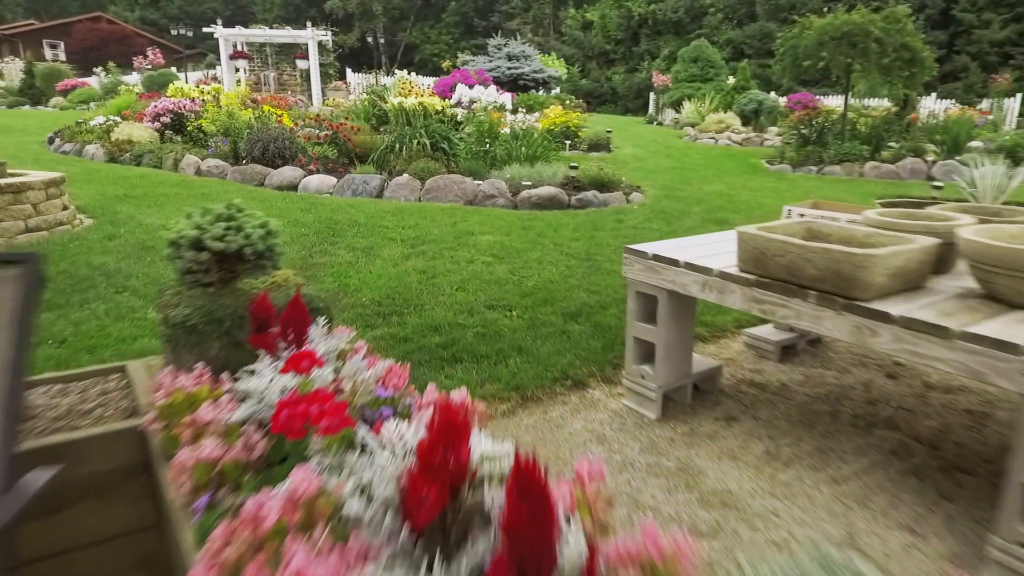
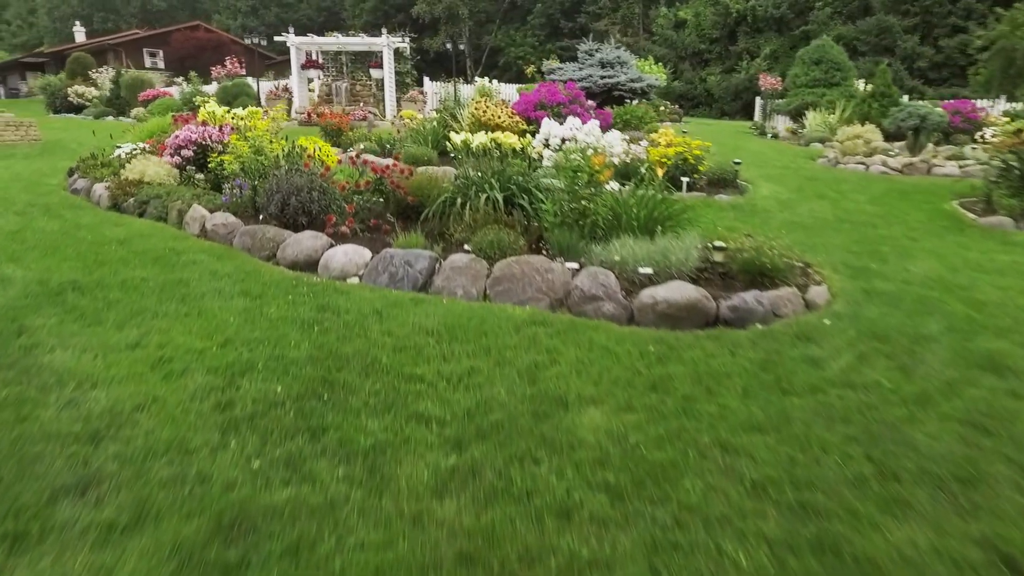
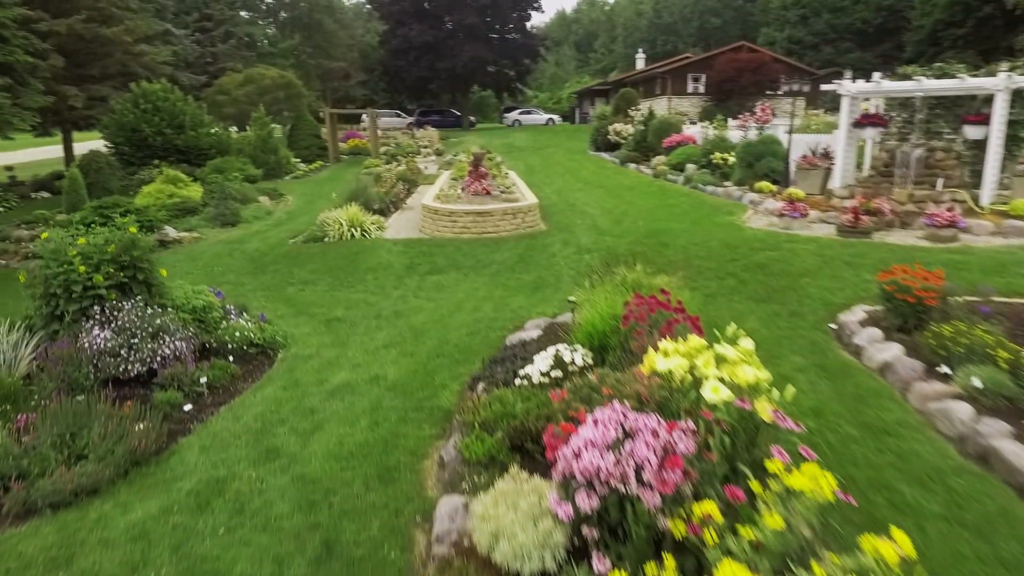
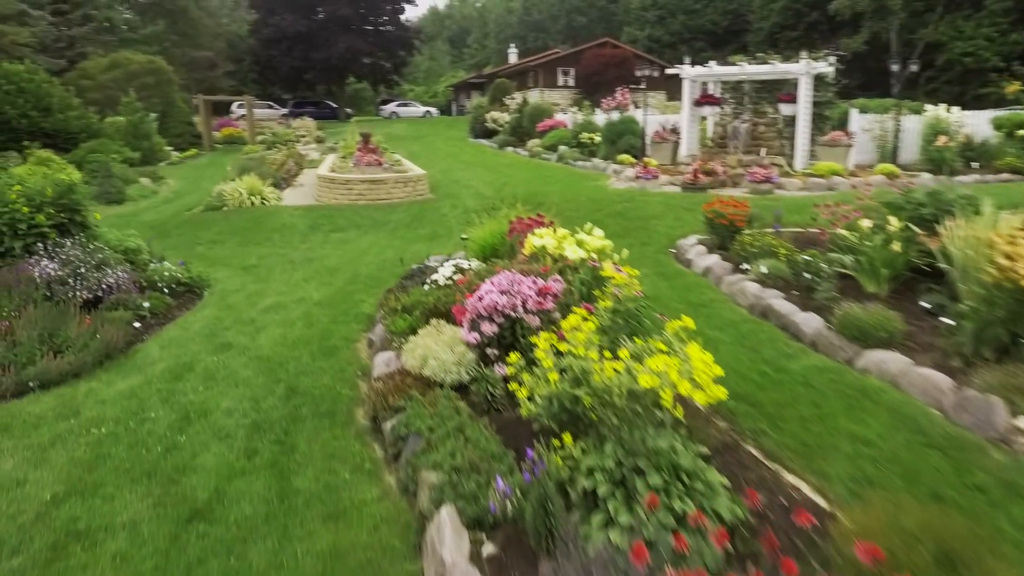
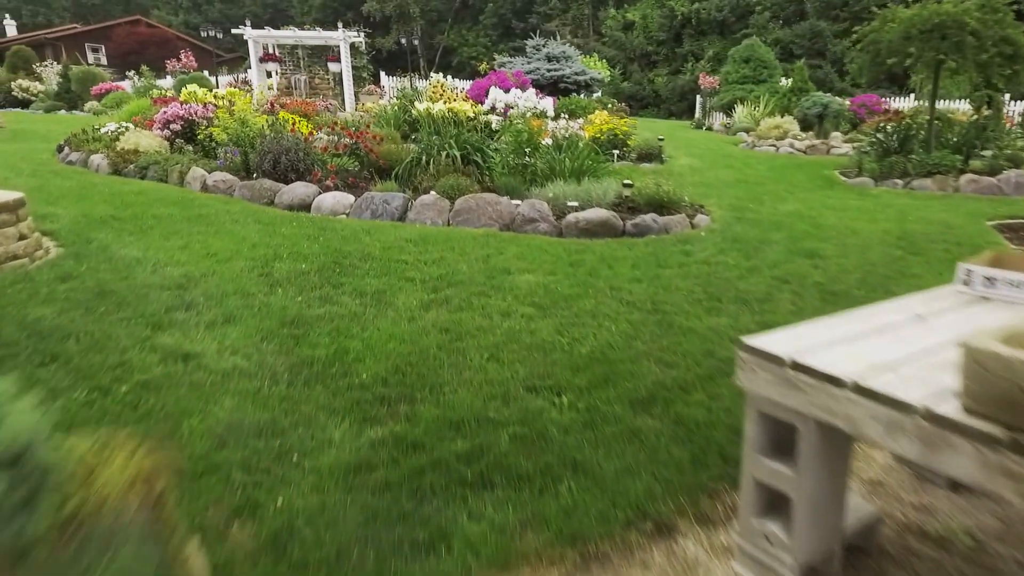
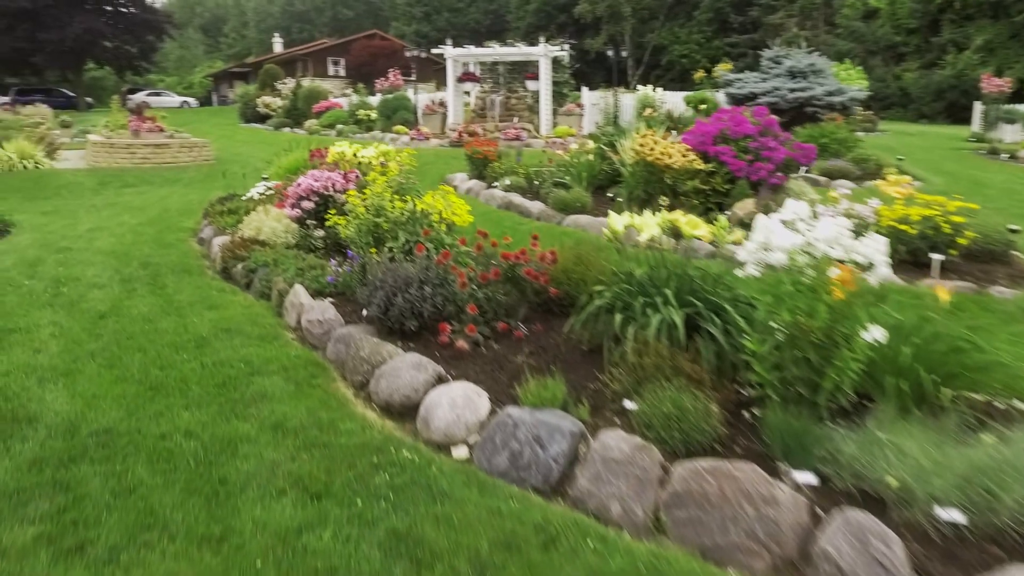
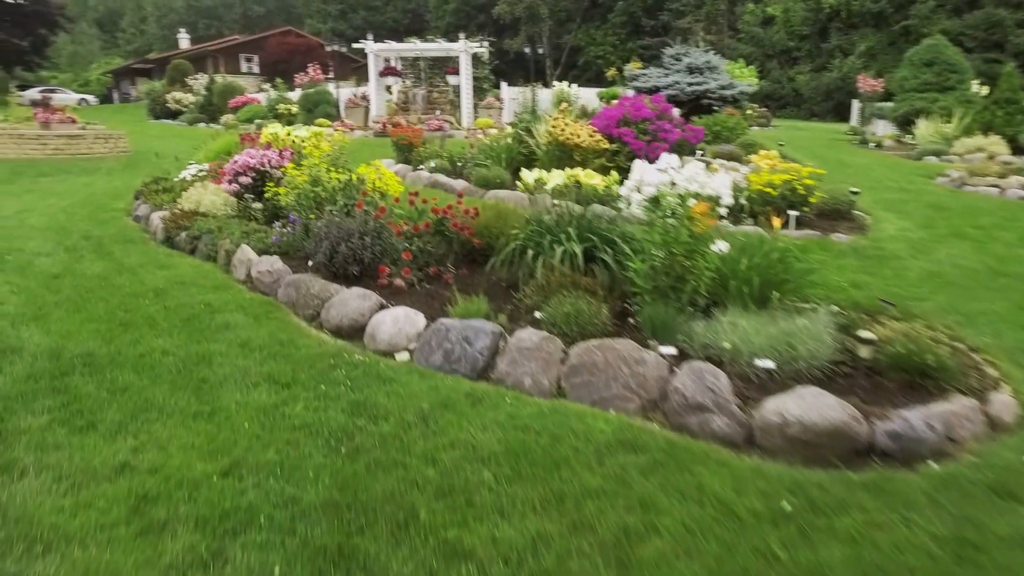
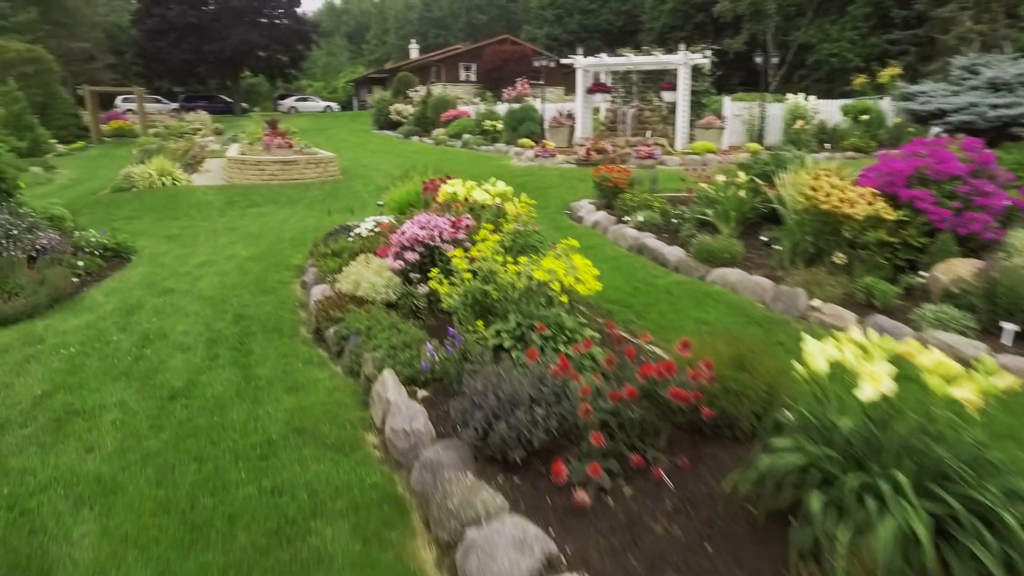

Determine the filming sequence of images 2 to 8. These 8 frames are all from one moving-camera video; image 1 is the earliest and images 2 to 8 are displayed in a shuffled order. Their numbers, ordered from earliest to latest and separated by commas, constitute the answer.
5, 2, 7, 6, 8, 4, 3
